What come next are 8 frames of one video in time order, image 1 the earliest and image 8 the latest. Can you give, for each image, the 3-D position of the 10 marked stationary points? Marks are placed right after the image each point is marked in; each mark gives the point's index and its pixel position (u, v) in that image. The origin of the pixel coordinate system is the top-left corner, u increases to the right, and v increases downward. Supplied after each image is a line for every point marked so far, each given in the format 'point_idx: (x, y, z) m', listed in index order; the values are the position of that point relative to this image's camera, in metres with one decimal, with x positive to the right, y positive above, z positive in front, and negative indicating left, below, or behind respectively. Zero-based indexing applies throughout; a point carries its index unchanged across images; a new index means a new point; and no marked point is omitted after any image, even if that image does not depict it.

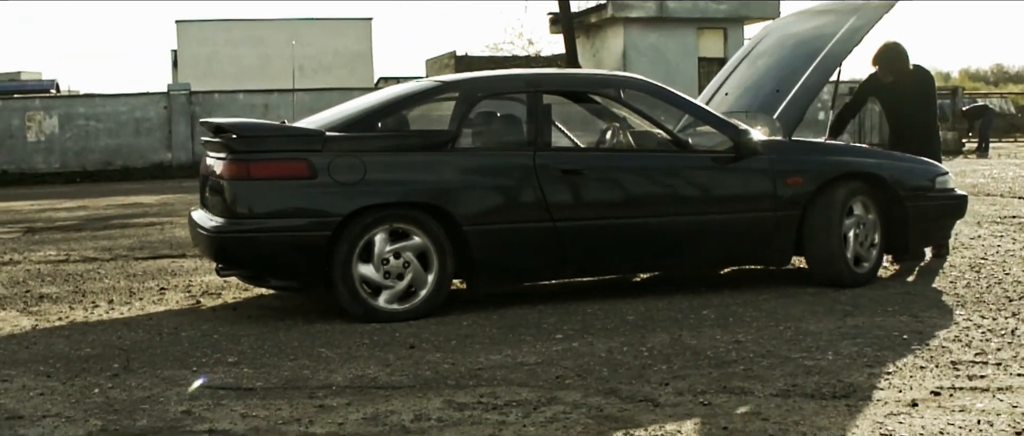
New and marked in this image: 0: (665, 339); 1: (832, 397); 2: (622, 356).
0: (+0.7, -0.6, +5.5) m
1: (+1.2, -0.7, +4.4) m
2: (+0.4, -0.6, +5.1) m
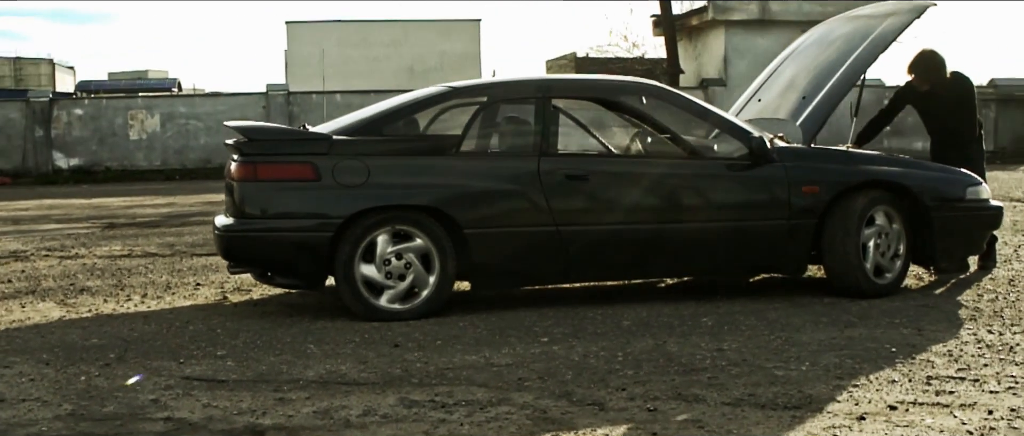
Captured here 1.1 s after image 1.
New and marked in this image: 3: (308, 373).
0: (+0.6, -0.6, +5.5) m
1: (+1.0, -0.7, +4.4) m
2: (+0.3, -0.6, +5.1) m
3: (-0.9, -0.6, +4.9) m
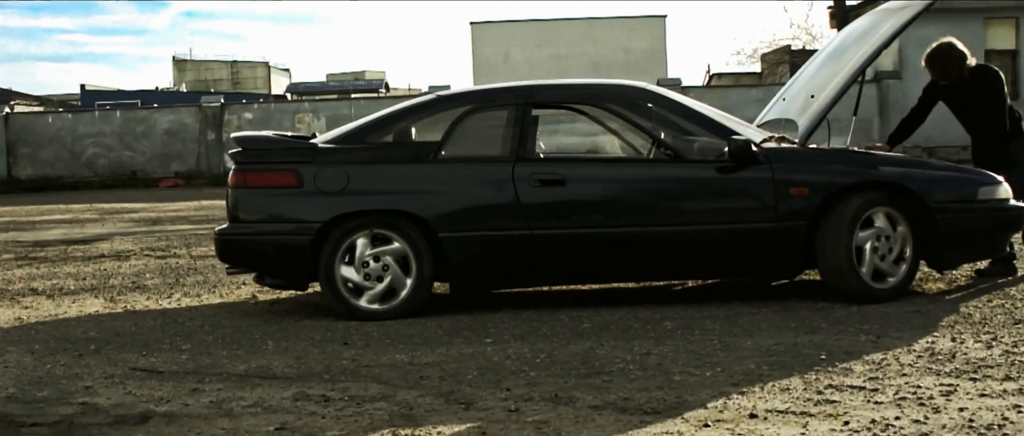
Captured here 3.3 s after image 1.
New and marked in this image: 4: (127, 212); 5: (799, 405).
0: (+0.3, -0.6, +5.7) m
1: (+0.5, -0.7, +4.5) m
2: (0.0, -0.7, +5.4) m
3: (-1.3, -0.7, +5.4) m
4: (-4.9, +0.1, +15.1) m
5: (+1.1, -0.7, +4.6) m
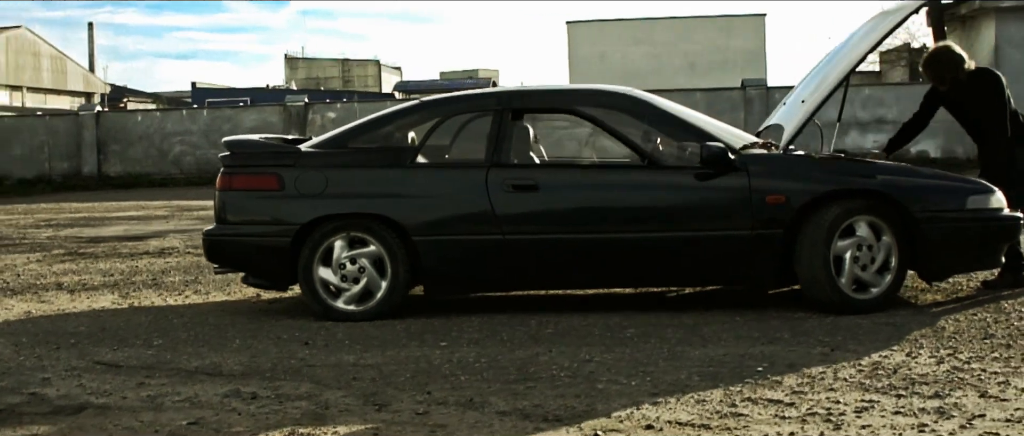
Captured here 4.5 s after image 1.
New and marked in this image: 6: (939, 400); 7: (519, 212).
0: (+0.1, -0.7, +5.7) m
1: (+0.1, -0.8, +4.6) m
2: (-0.3, -0.7, +5.5) m
3: (-1.5, -0.7, +5.6) m
4: (-4.1, +0.1, +15.6) m
5: (+0.7, -0.8, +4.6) m
6: (+1.7, -0.7, +4.8) m
7: (0.0, 0.0, +6.7) m
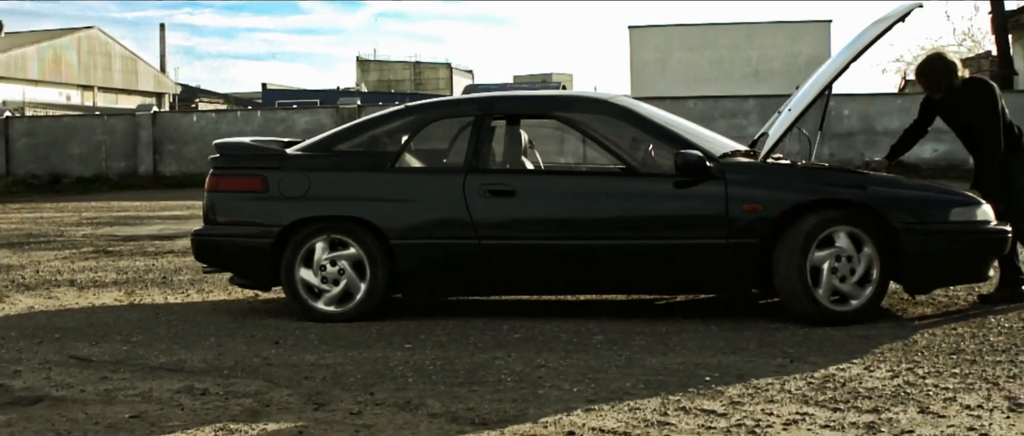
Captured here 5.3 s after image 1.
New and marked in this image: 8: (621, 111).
0: (-0.1, -0.7, +5.8) m
1: (-0.2, -0.8, +4.7) m
2: (-0.5, -0.7, +5.6) m
3: (-1.7, -0.7, +5.8) m
4: (-3.6, +0.1, +15.9) m
5: (+0.5, -0.8, +4.6) m
6: (+1.4, -0.8, +4.7) m
7: (-0.1, 0.0, +6.7) m
8: (+0.6, +0.6, +6.9) m
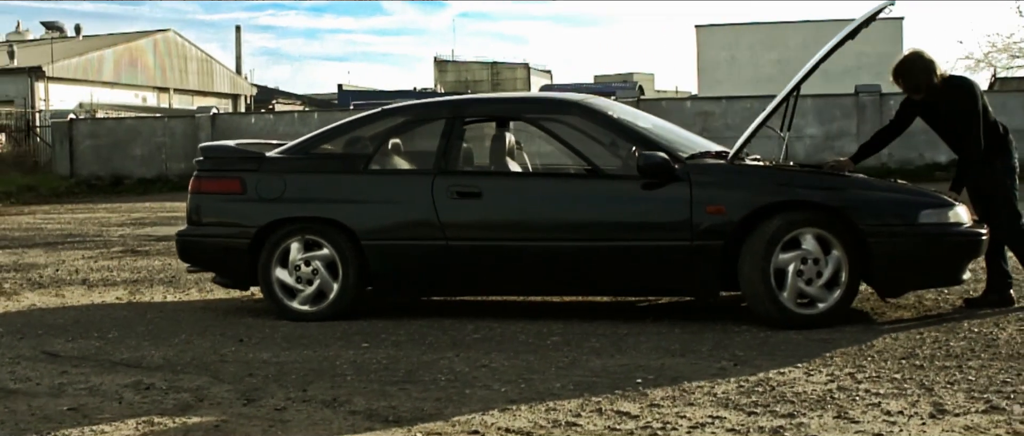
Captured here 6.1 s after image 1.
0: (-0.4, -0.7, +5.9) m
1: (-0.5, -0.8, +4.8) m
2: (-0.8, -0.7, +5.7) m
3: (-2.0, -0.7, +6.0) m
4: (-3.1, +0.1, +16.3) m
5: (+0.1, -0.8, +4.7) m
6: (+1.1, -0.8, +4.7) m
7: (-0.3, 0.0, +6.8) m
8: (+0.5, +0.6, +6.9) m
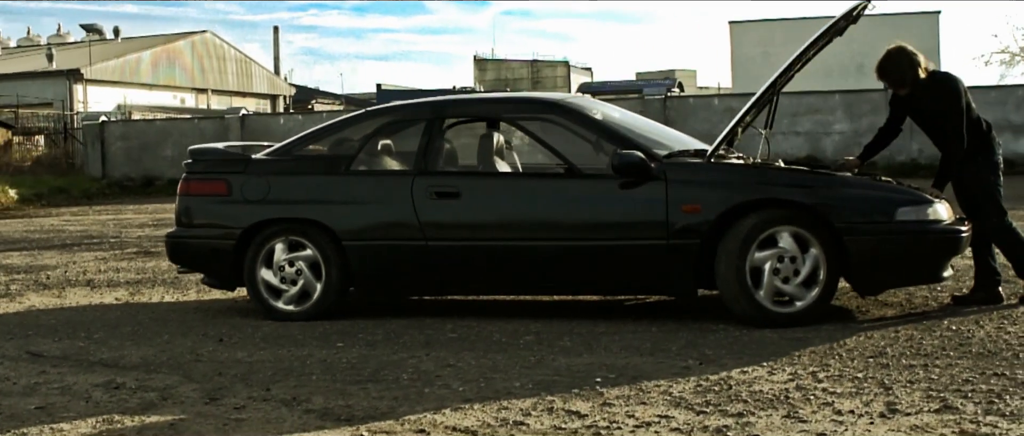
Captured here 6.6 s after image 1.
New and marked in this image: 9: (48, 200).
0: (-0.6, -0.7, +6.0) m
1: (-0.7, -0.8, +4.9) m
2: (-1.0, -0.7, +5.8) m
3: (-2.1, -0.7, +6.2) m
4: (-2.8, +0.1, +16.5) m
5: (-0.1, -0.8, +4.7) m
6: (+0.9, -0.8, +4.7) m
7: (-0.4, 0.0, +6.9) m
8: (+0.3, +0.6, +7.0) m
9: (-7.2, +0.3, +18.2) m
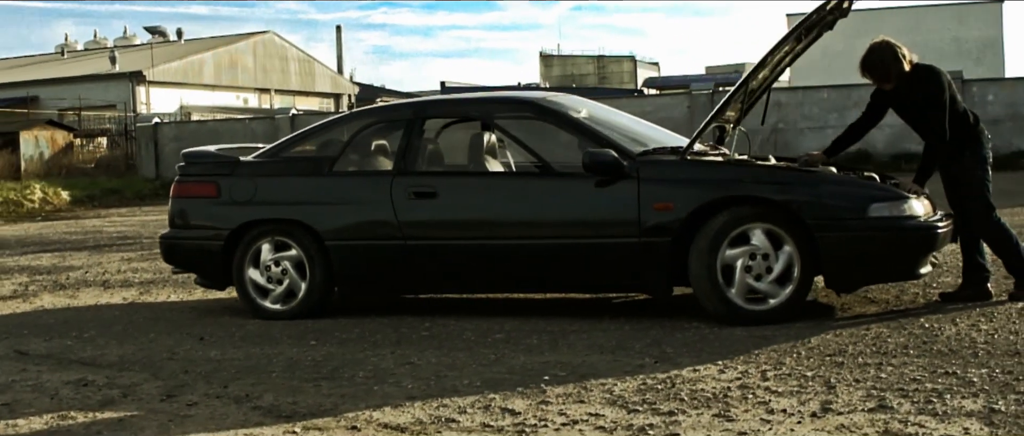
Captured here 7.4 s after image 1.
0: (-0.7, -0.7, +6.1) m
1: (-1.0, -0.8, +5.0) m
2: (-1.2, -0.7, +5.9) m
3: (-2.3, -0.7, +6.4) m
4: (-2.3, +0.2, +16.7) m
5: (-0.4, -0.8, +4.8) m
6: (+0.6, -0.8, +4.7) m
7: (-0.5, 0.0, +7.0) m
8: (+0.2, +0.6, +7.0) m
9: (-6.5, +0.3, +18.8) m
